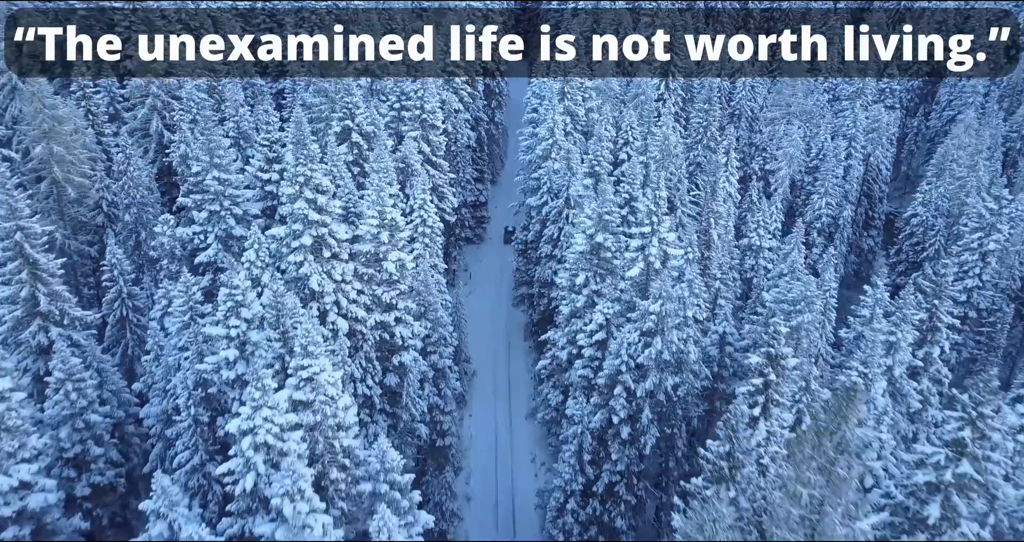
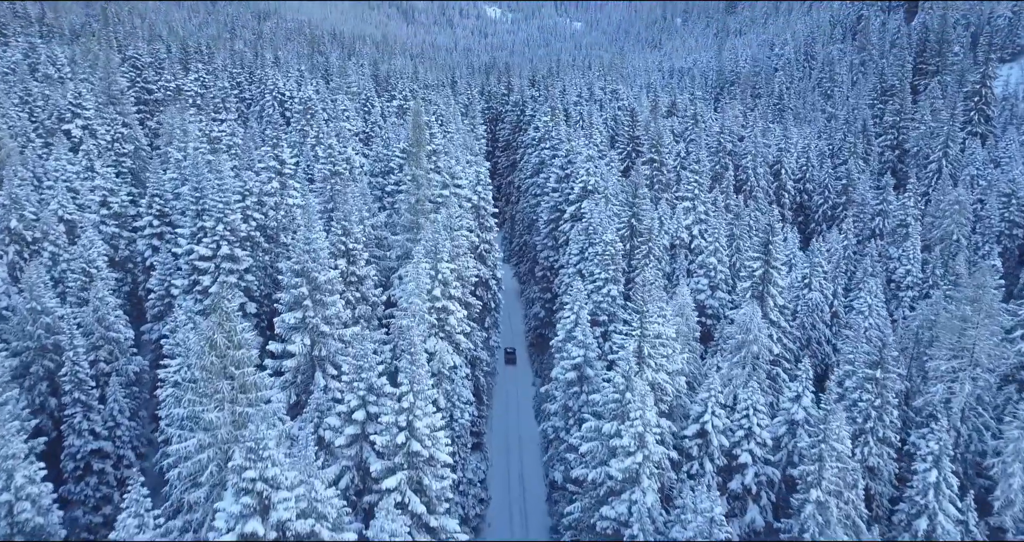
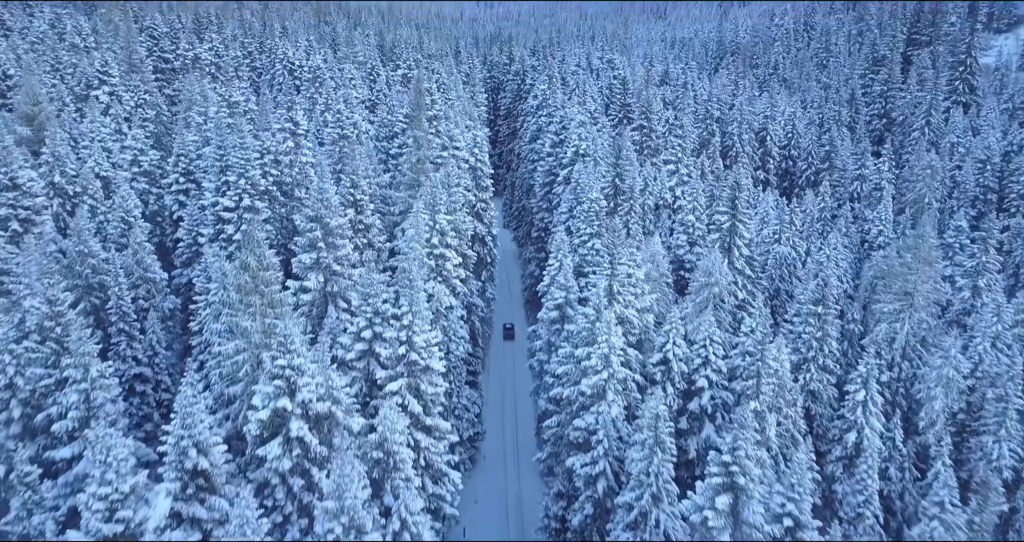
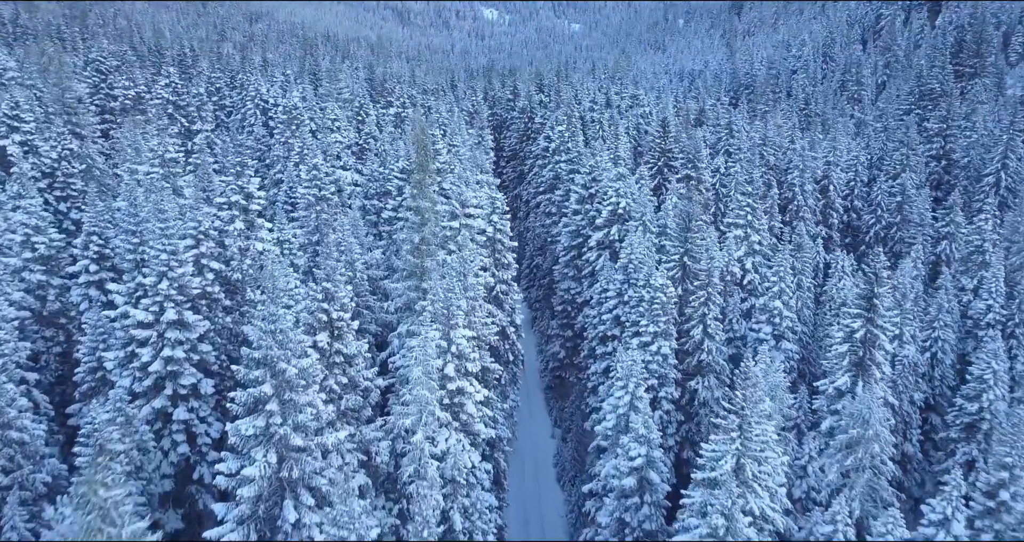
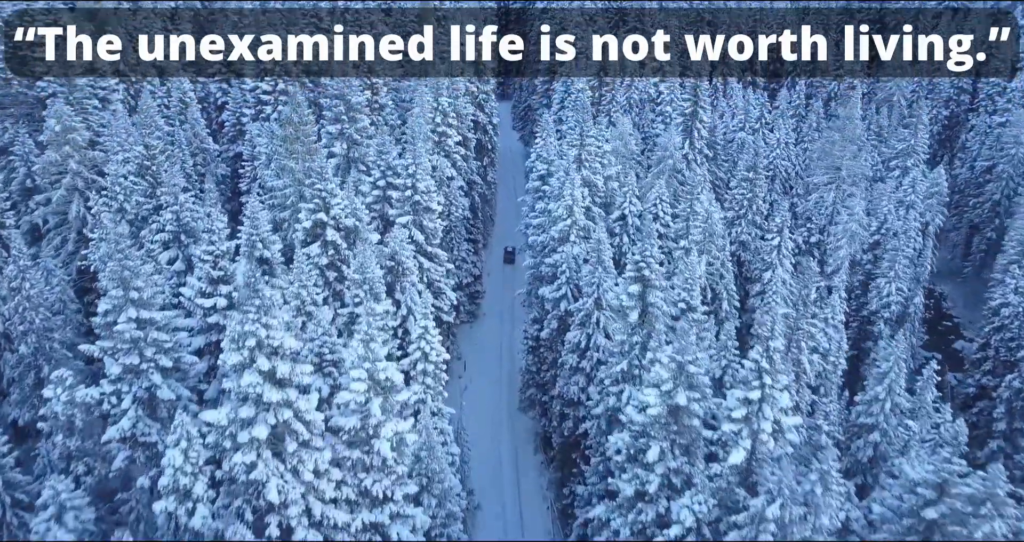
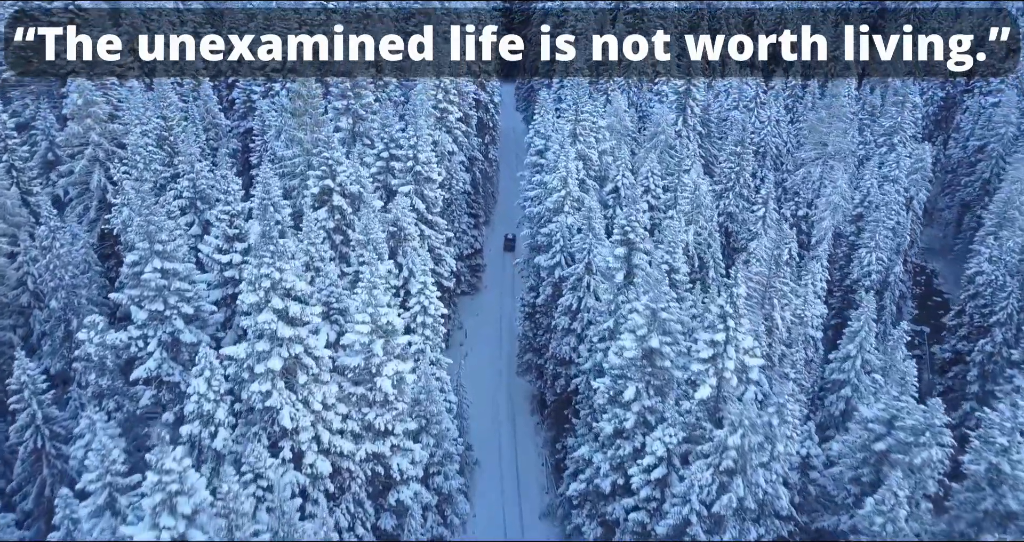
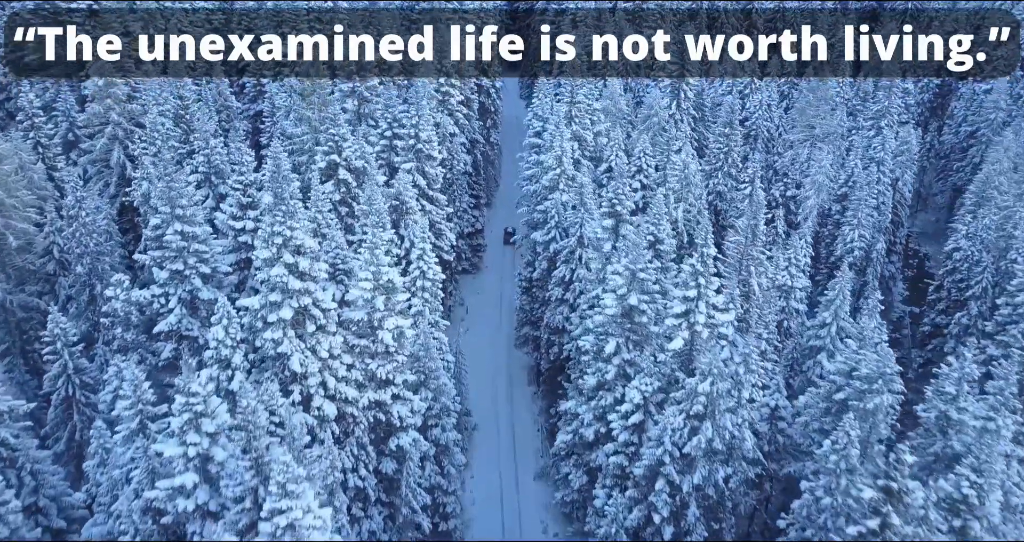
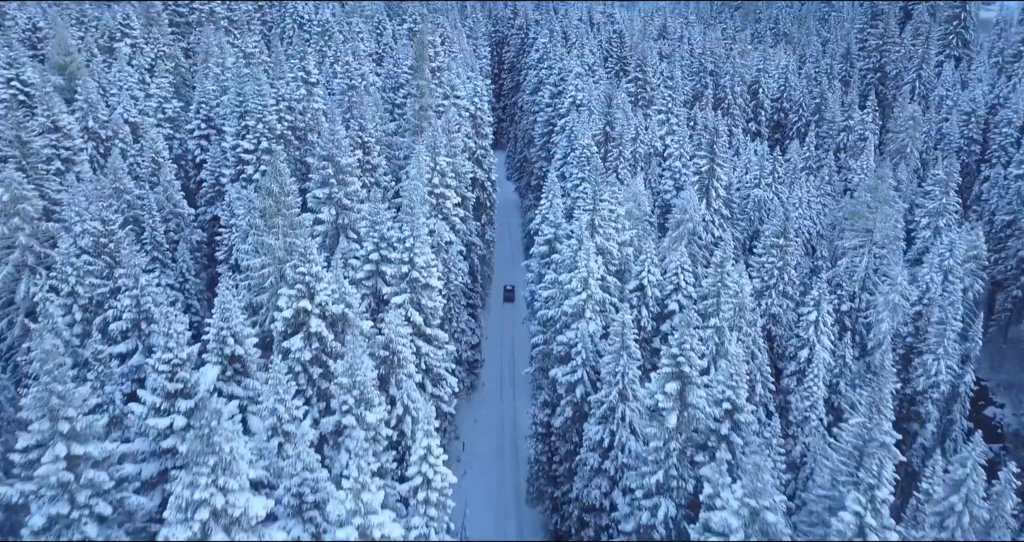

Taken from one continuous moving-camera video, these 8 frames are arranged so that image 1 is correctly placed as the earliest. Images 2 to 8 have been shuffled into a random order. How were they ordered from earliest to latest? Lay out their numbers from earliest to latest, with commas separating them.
7, 6, 5, 8, 3, 2, 4
